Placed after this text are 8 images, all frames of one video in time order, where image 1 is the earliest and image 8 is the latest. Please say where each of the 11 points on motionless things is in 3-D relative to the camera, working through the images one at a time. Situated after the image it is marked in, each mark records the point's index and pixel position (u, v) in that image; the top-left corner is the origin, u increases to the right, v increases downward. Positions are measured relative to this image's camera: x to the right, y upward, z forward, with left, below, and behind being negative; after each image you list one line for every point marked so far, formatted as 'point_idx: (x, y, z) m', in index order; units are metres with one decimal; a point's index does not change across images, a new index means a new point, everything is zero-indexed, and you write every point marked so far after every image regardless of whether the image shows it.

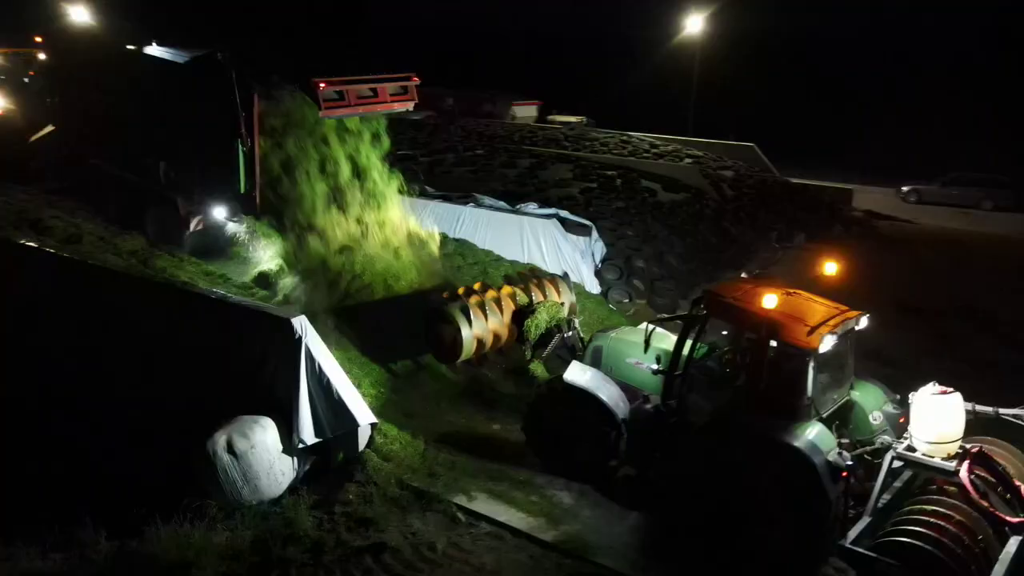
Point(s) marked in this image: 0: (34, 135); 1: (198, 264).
0: (-9.2, +2.9, +14.3) m
1: (-4.6, +0.4, +11.0) m
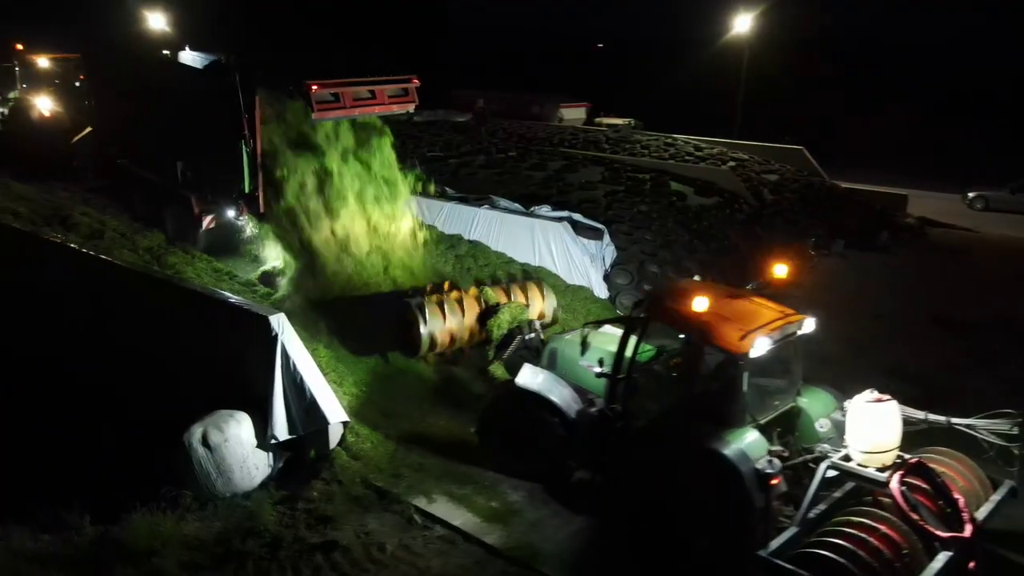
0: (-8.8, +3.1, +15.1) m
1: (-4.6, +0.4, +11.4) m
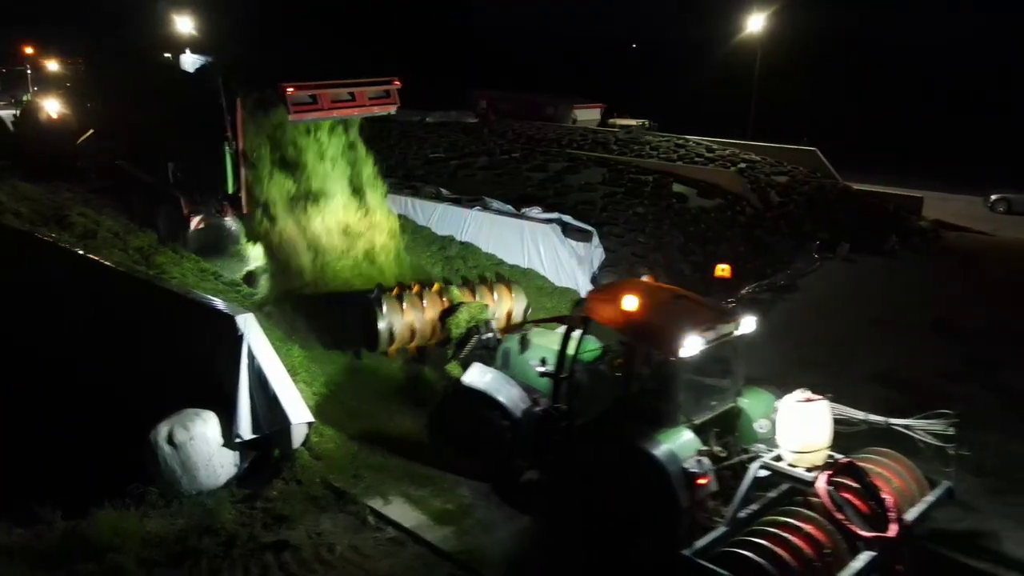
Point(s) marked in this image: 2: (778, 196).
0: (-8.9, +3.1, +15.4) m
1: (-4.9, +0.4, +11.5) m
2: (+6.7, +2.3, +18.9) m
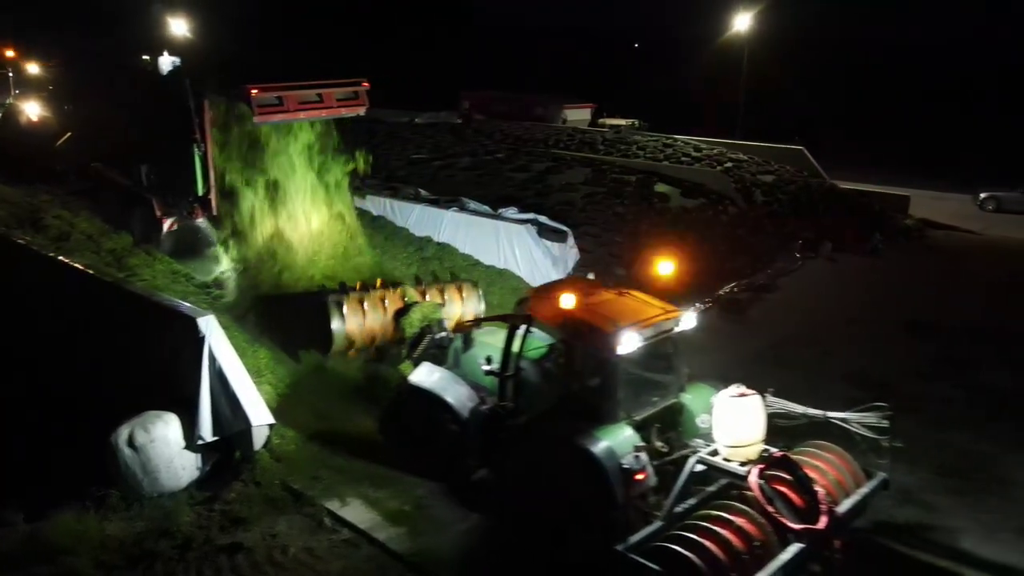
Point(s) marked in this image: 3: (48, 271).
0: (-9.3, +3.0, +15.4) m
1: (-5.3, +0.4, +11.5) m
2: (+6.3, +2.3, +18.9) m
3: (-6.1, +0.2, +9.8) m
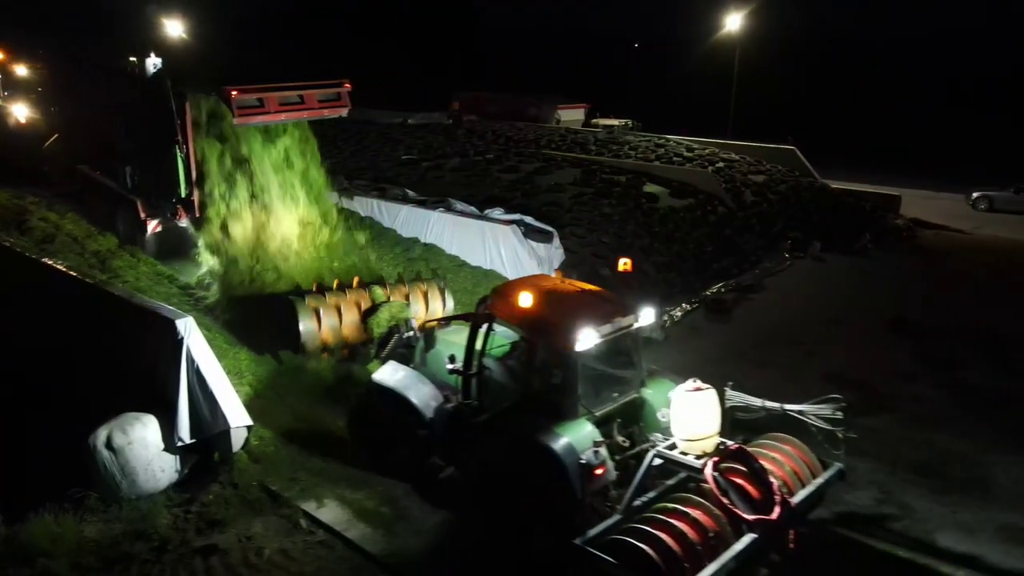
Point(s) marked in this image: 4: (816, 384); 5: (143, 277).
0: (-9.6, +3.0, +15.4) m
1: (-5.5, +0.4, +11.5) m
2: (+6.1, +2.3, +18.9) m
3: (-6.3, +0.2, +9.8) m
4: (+4.3, -1.4, +10.7) m
5: (-5.6, +0.2, +11.3) m
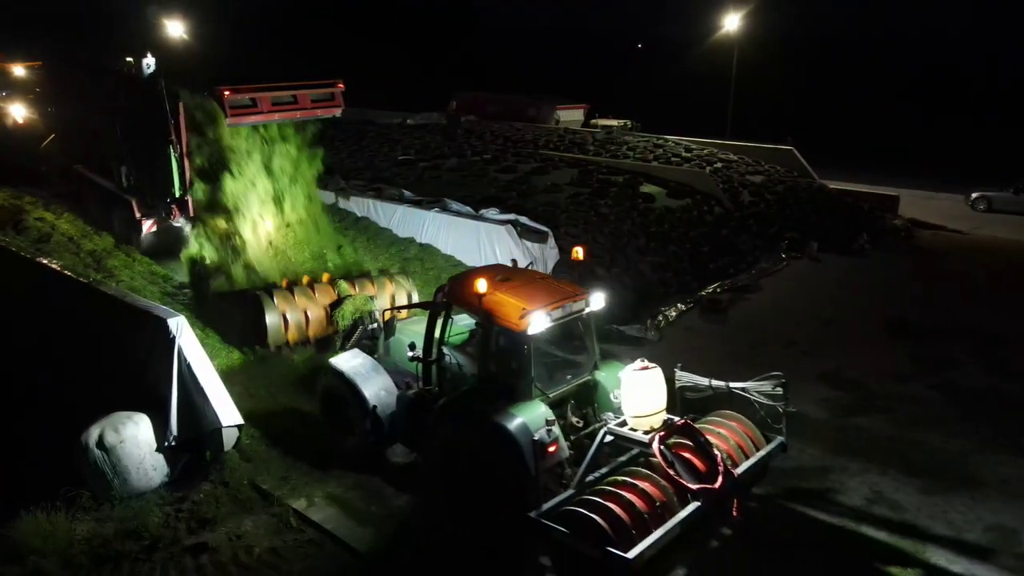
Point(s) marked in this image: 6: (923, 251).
0: (-9.6, +3.0, +15.5) m
1: (-5.6, +0.4, +11.5) m
2: (+6.0, +2.3, +18.9) m
3: (-6.4, +0.2, +9.8) m
4: (+4.2, -1.4, +10.7) m
5: (-5.7, +0.2, +11.3) m
6: (+9.6, +0.8, +17.5) m
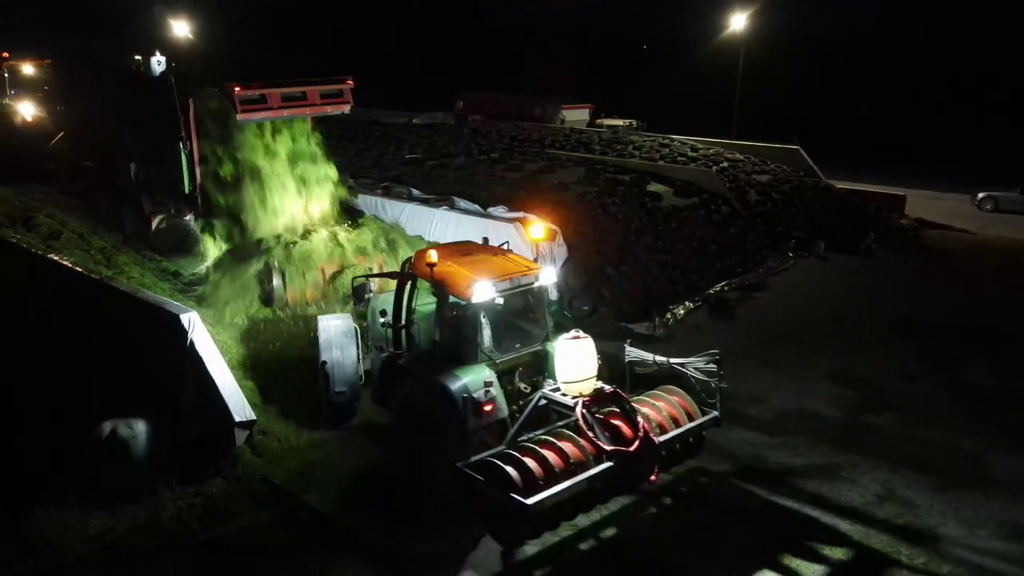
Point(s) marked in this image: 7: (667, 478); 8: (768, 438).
0: (-9.5, +3.1, +15.5) m
1: (-5.5, +0.4, +11.6) m
2: (+6.2, +2.4, +18.9) m
3: (-6.3, +0.3, +9.9) m
4: (+4.4, -1.3, +10.7) m
5: (-5.5, +0.2, +11.3) m
6: (+9.8, +0.8, +17.5) m
7: (+1.6, -2.0, +8.0) m
8: (+3.1, -1.8, +9.0) m
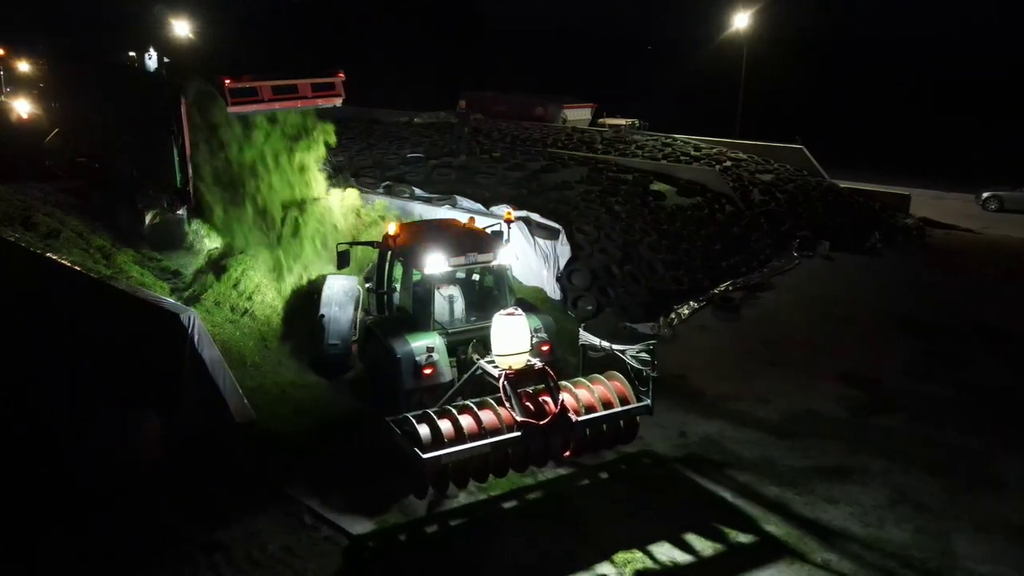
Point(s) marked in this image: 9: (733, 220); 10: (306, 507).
0: (-9.4, +3.1, +15.4) m
1: (-5.4, +0.4, +11.5) m
2: (+6.2, +2.4, +18.8) m
3: (-6.2, +0.3, +9.8) m
4: (+4.4, -1.3, +10.5) m
5: (-5.5, +0.2, +11.2) m
6: (+9.8, +0.8, +17.4) m
7: (+1.7, -2.0, +7.9) m
8: (+3.1, -1.8, +8.9) m
9: (+5.0, +1.5, +16.8) m
10: (-2.0, -2.1, +7.2) m
